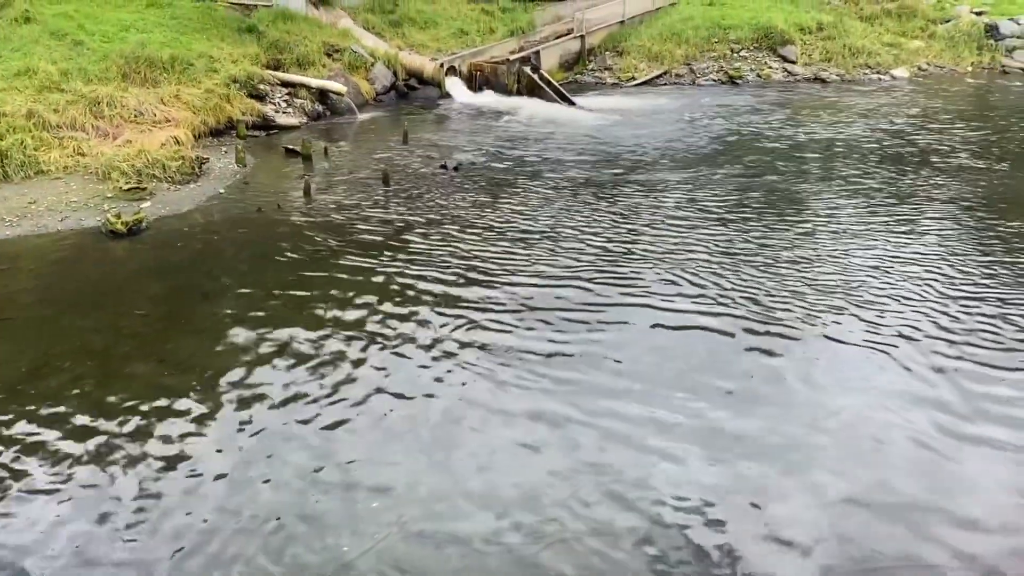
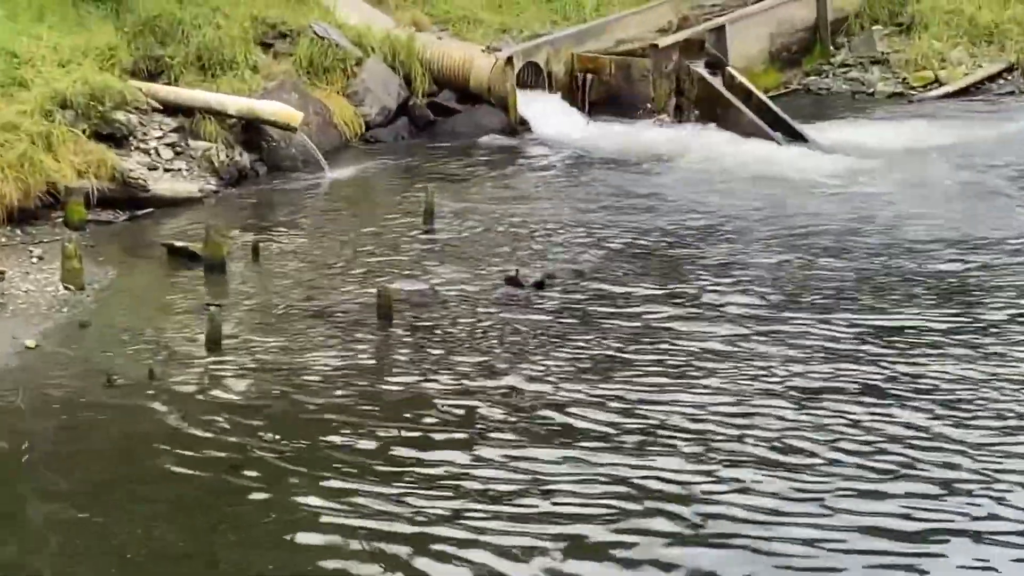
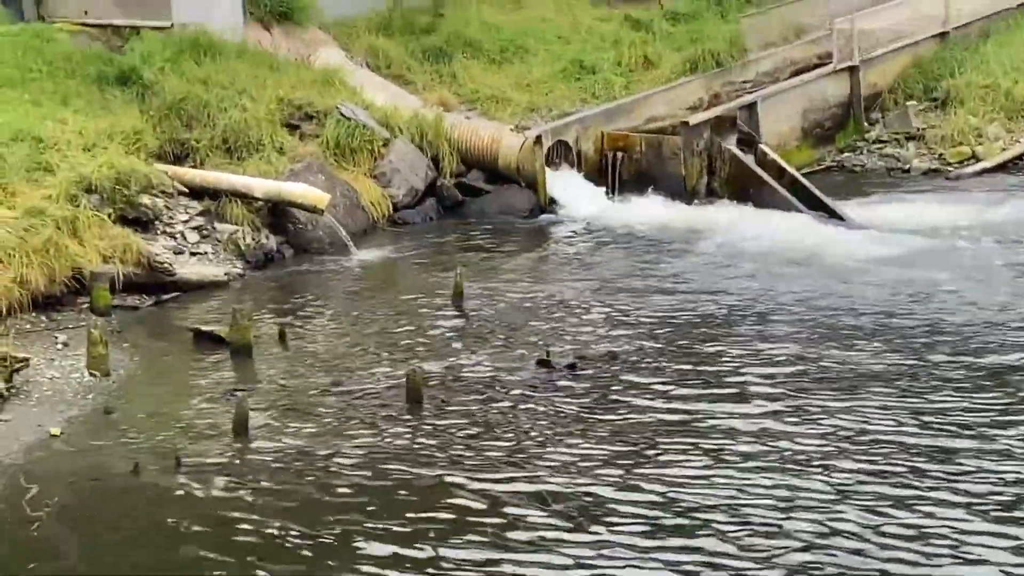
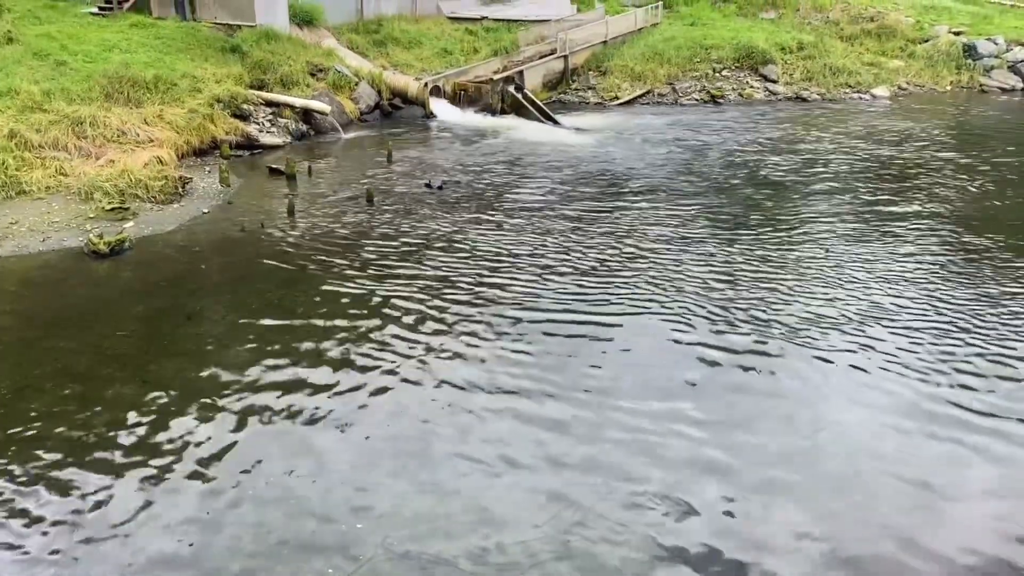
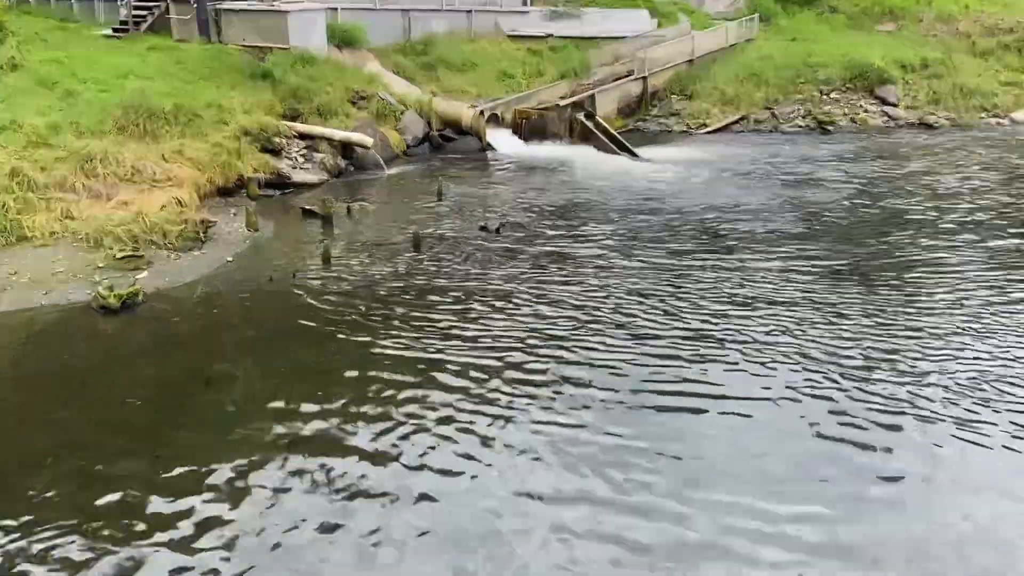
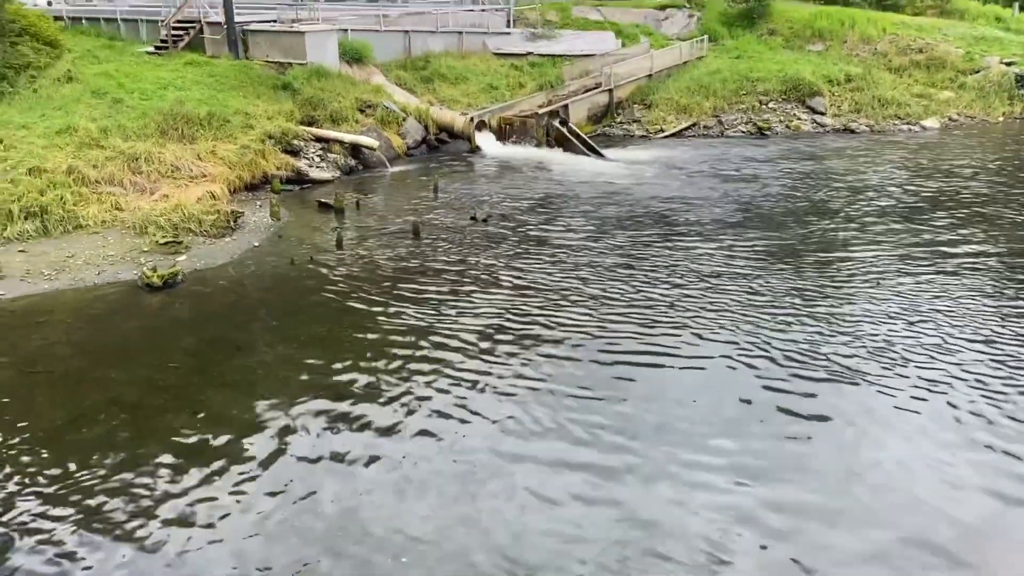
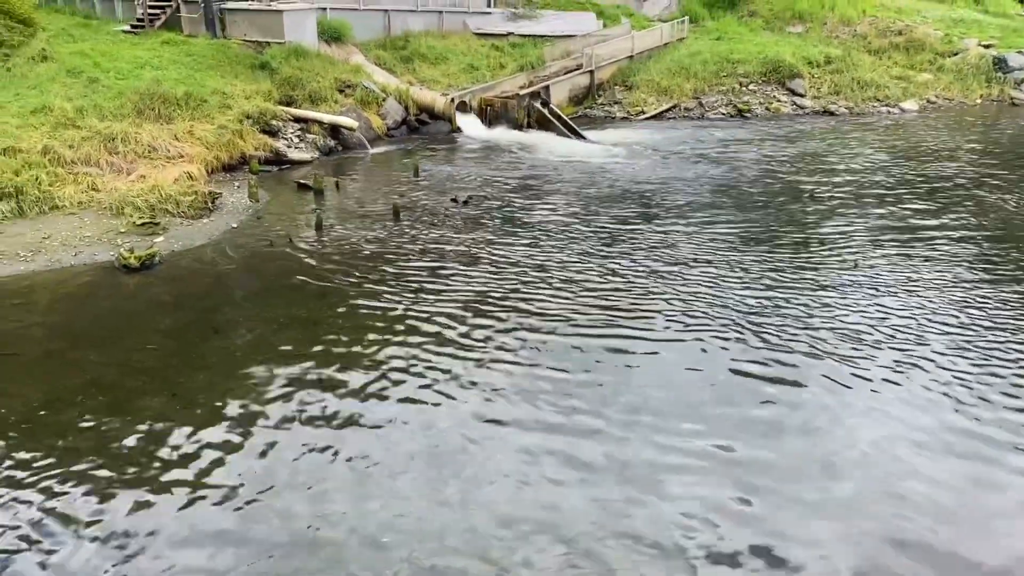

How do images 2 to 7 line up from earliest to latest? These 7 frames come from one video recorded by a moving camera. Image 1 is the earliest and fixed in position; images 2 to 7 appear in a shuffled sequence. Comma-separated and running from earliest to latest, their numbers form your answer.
4, 7, 6, 5, 2, 3
